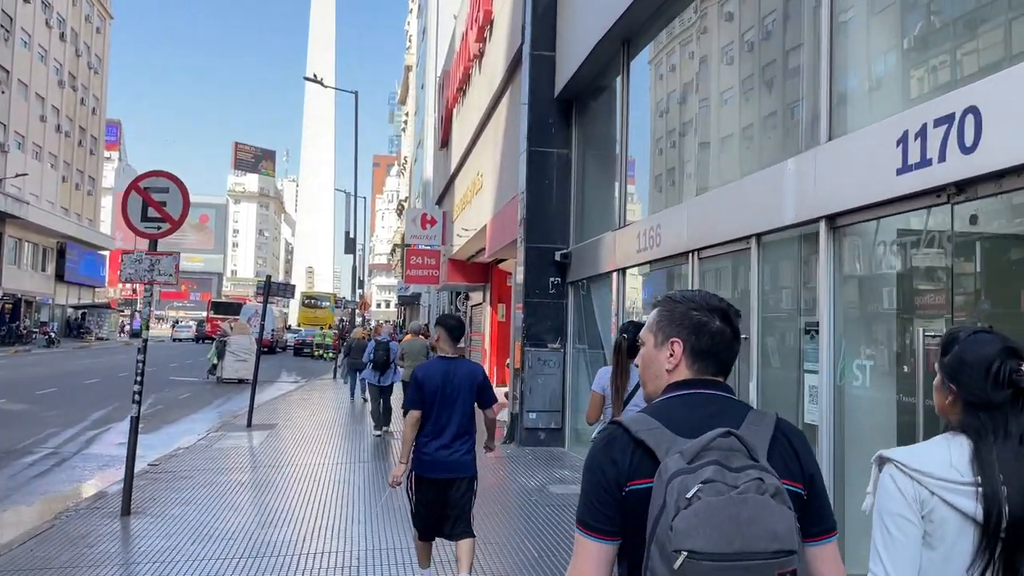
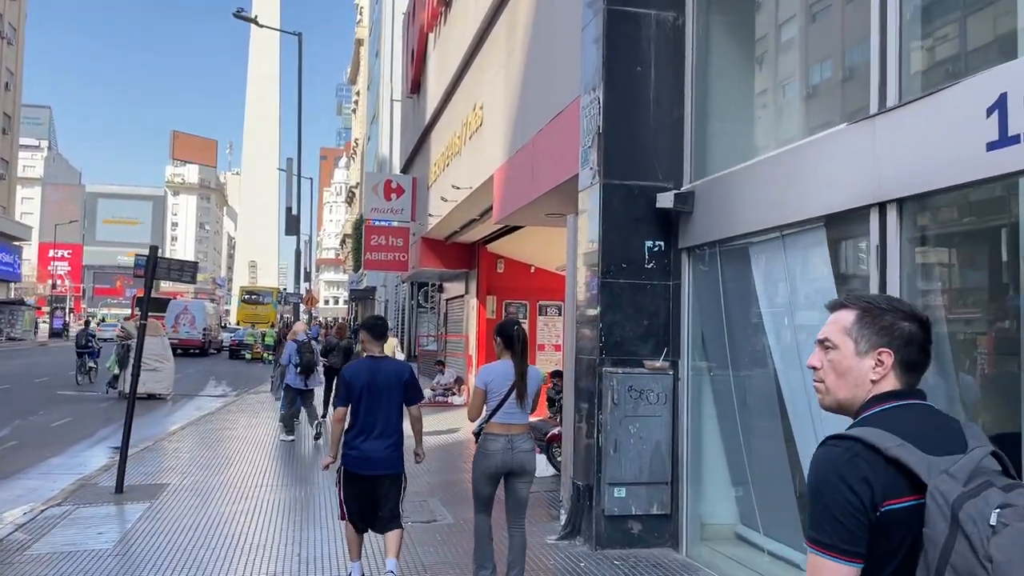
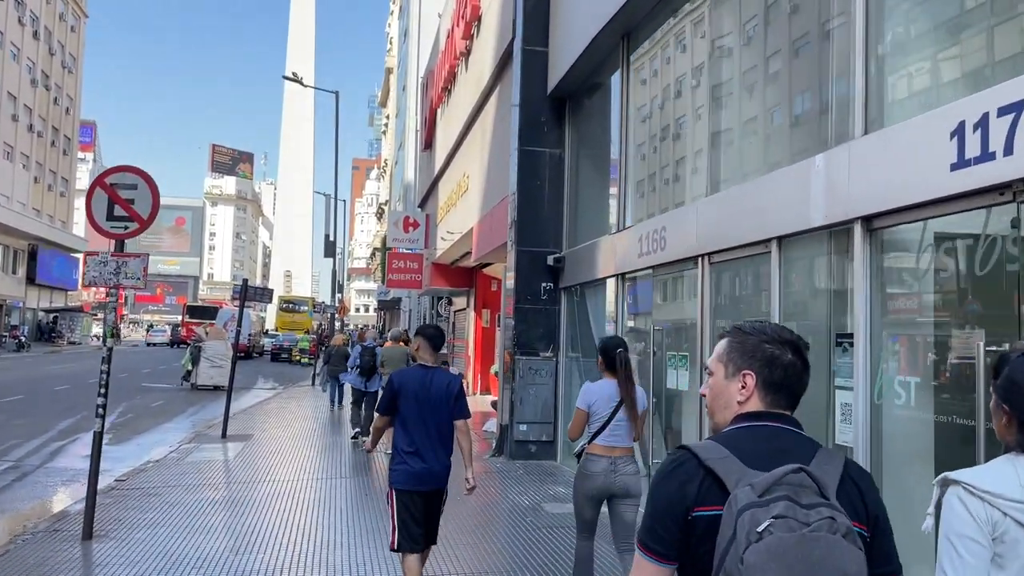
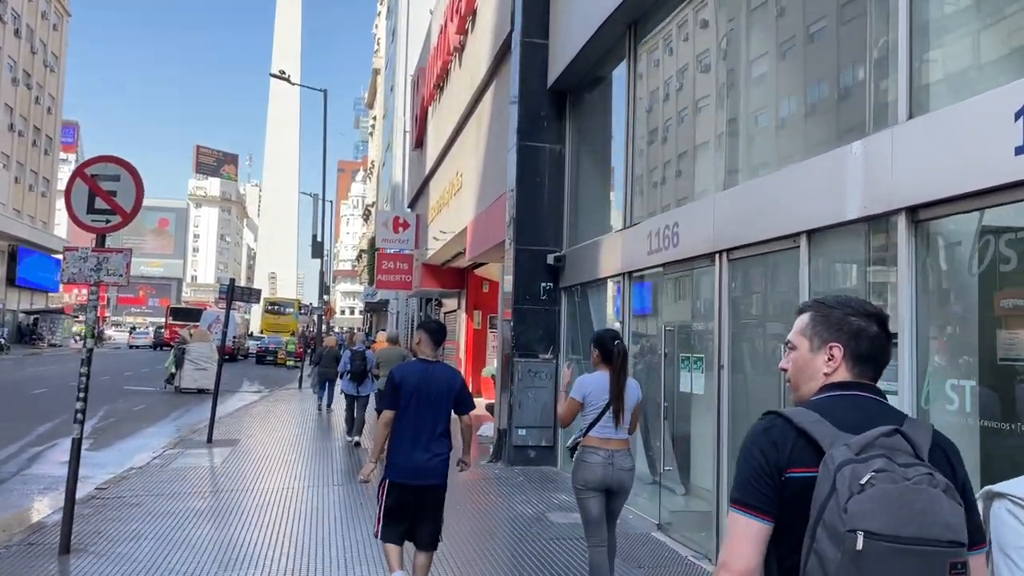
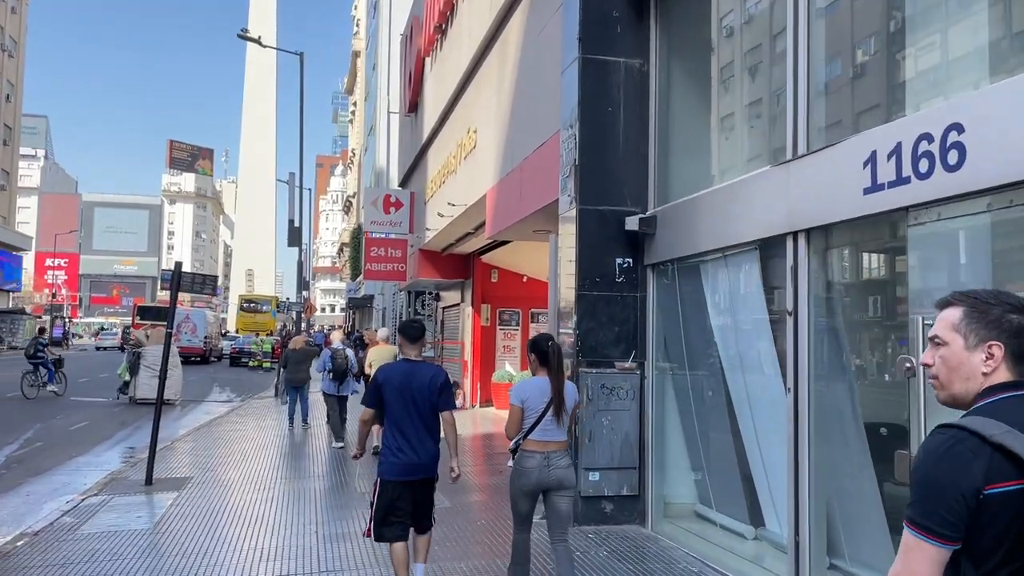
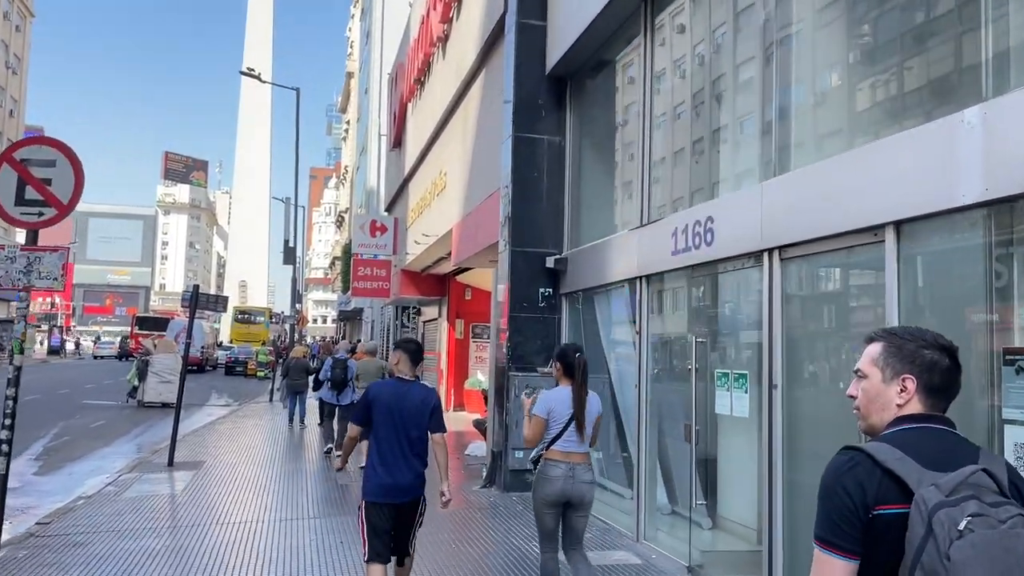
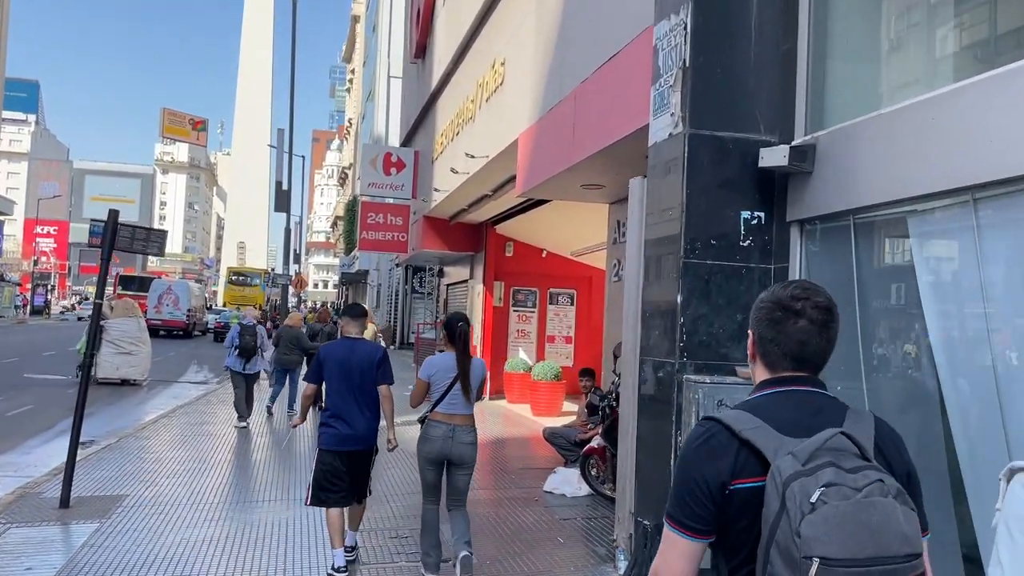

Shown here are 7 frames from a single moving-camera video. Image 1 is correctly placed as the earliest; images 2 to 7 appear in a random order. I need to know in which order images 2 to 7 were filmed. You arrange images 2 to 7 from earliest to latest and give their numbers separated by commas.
3, 4, 6, 5, 2, 7
